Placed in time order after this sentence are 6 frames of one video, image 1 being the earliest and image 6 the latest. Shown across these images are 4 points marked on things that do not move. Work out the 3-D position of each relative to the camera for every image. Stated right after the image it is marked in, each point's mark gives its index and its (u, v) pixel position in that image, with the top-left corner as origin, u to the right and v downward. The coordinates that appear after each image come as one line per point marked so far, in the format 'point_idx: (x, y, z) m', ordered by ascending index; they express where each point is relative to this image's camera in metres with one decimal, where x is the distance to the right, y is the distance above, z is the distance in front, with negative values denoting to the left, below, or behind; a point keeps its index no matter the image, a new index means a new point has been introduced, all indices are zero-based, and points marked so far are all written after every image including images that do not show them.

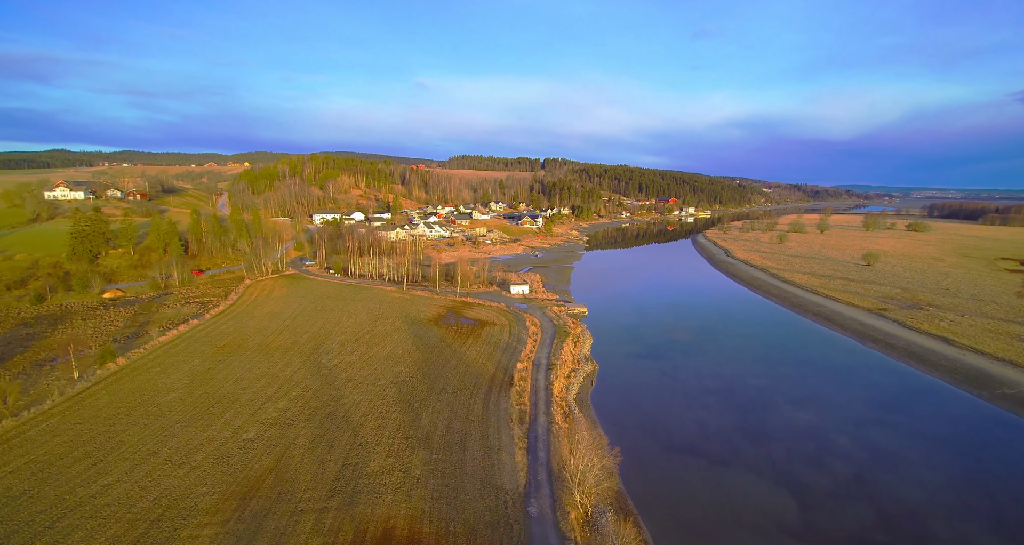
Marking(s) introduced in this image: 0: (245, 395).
0: (-10.1, -4.6, +19.5) m
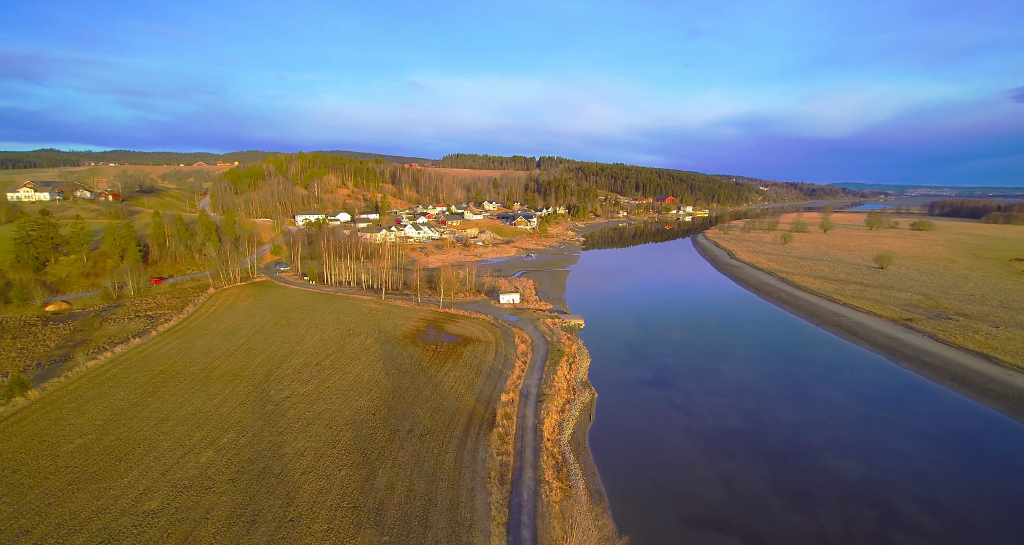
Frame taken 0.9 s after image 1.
0: (-10.7, -5.1, +16.0) m
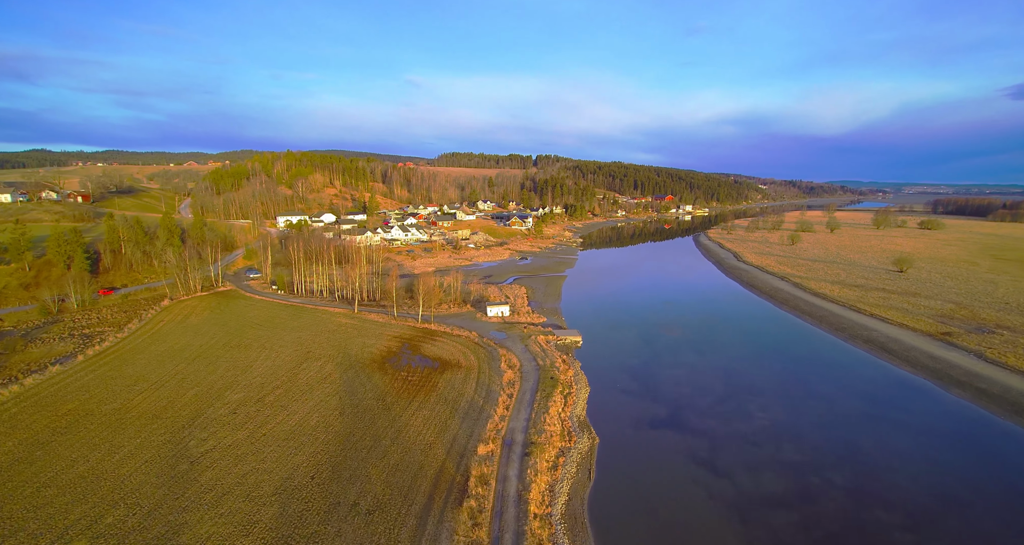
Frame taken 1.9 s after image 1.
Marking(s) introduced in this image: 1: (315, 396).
0: (-11.2, -5.8, +12.1) m
1: (-7.2, -4.5, +18.9) m
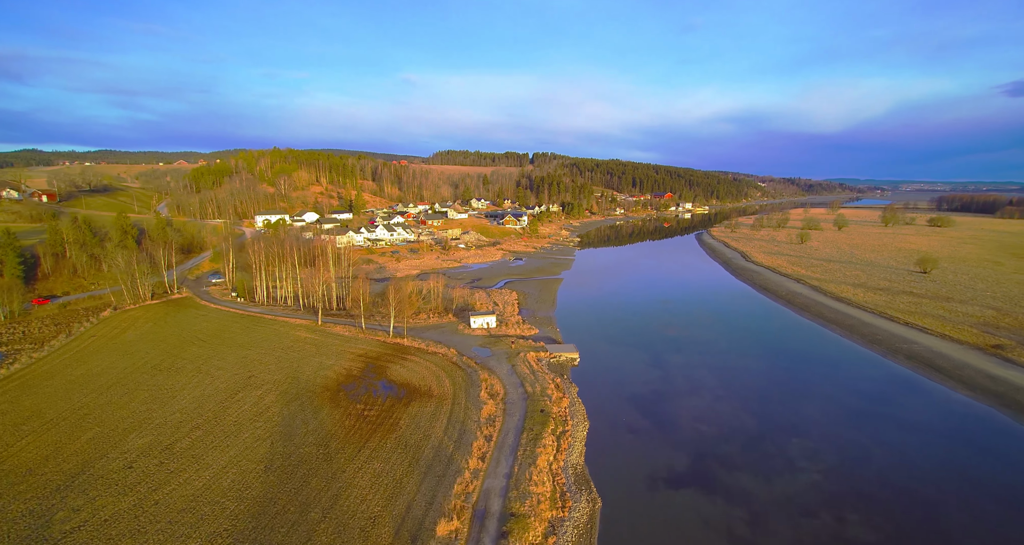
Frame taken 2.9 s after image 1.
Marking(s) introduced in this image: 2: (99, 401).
0: (-11.8, -6.1, +8.1) m
1: (-7.8, -4.8, +14.9) m
2: (-14.2, -4.4, +17.9) m
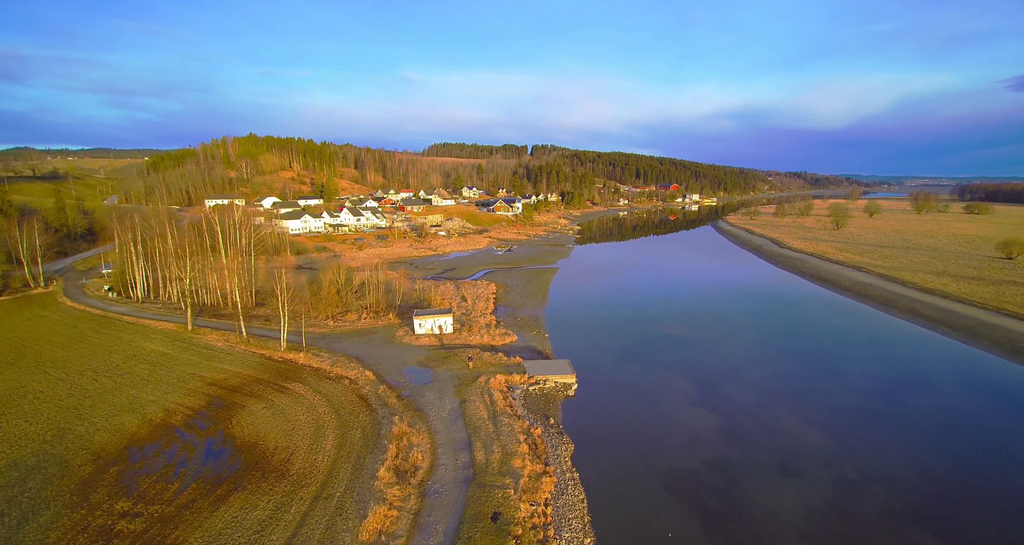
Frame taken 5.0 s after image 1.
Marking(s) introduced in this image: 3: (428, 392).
0: (-13.1, -5.5, -0.6) m
1: (-9.0, -4.2, +6.1) m
2: (-15.4, -3.7, +9.2) m
3: (-2.0, -2.9, +12.9) m
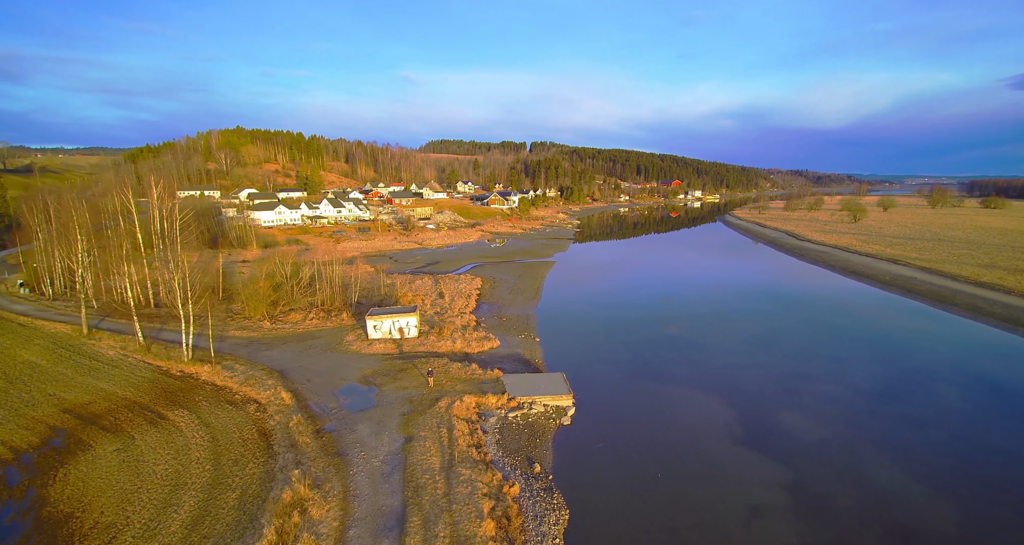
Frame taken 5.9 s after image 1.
0: (-13.6, -5.2, -4.4) m
1: (-9.6, -3.9, +2.4) m
2: (-16.0, -3.4, +5.4) m
3: (-2.6, -2.6, +9.2) m
